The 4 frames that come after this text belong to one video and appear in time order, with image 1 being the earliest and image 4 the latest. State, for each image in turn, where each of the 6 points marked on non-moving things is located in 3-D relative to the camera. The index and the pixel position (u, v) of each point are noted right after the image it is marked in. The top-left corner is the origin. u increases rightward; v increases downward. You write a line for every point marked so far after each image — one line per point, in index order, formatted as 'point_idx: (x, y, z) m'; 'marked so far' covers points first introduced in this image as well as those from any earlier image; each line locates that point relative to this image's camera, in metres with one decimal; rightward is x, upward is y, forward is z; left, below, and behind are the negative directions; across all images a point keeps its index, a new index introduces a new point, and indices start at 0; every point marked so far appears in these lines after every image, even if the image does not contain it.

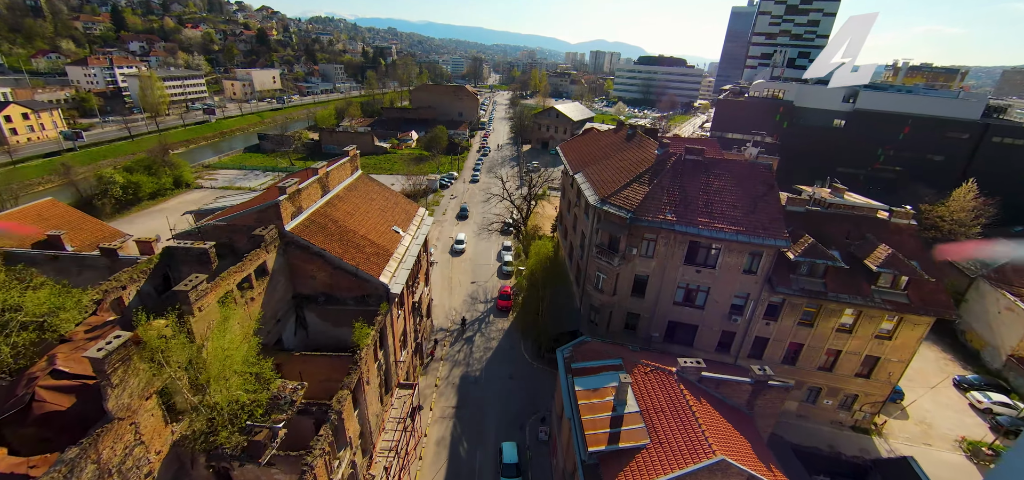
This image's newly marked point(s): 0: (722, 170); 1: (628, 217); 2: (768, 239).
0: (+9.2, +3.1, +17.6) m
1: (+4.8, +1.0, +16.4) m
2: (+10.2, 0.0, +15.9) m
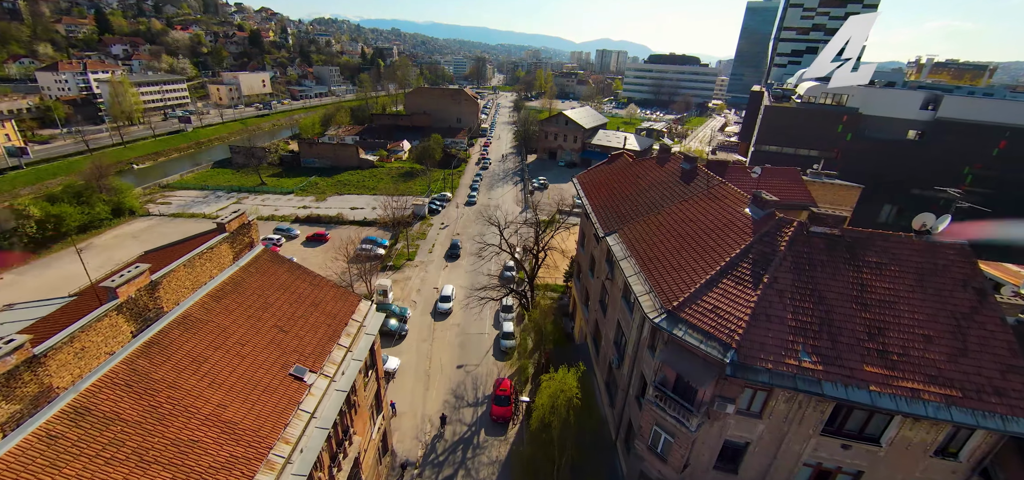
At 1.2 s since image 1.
0: (+9.1, -0.5, +9.8) m
1: (+4.6, -2.6, +8.7) m
2: (+10.0, -3.5, +8.1) m
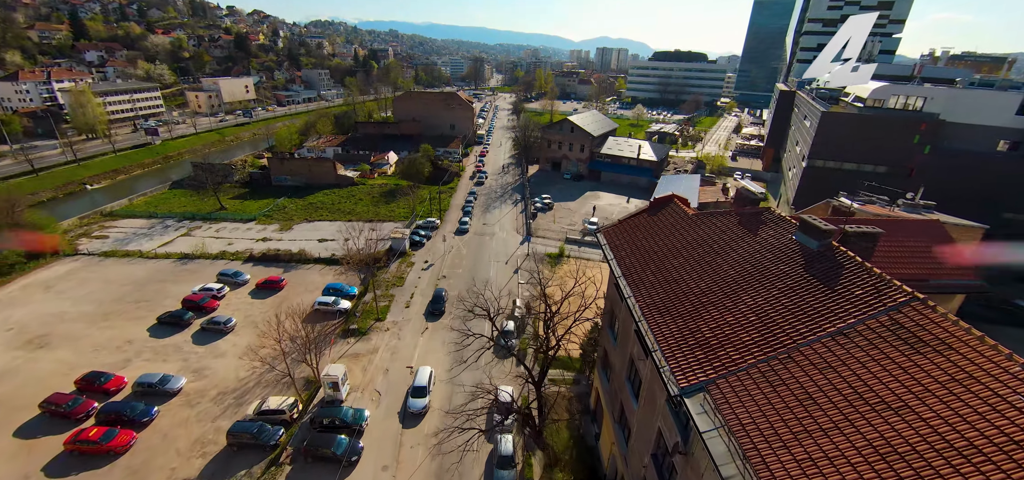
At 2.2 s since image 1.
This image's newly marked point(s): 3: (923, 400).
0: (+8.9, -3.5, +3.0) m
1: (+4.5, -5.7, +1.9) m
2: (+9.9, -6.5, +1.3) m
3: (+6.0, -2.3, +6.0) m
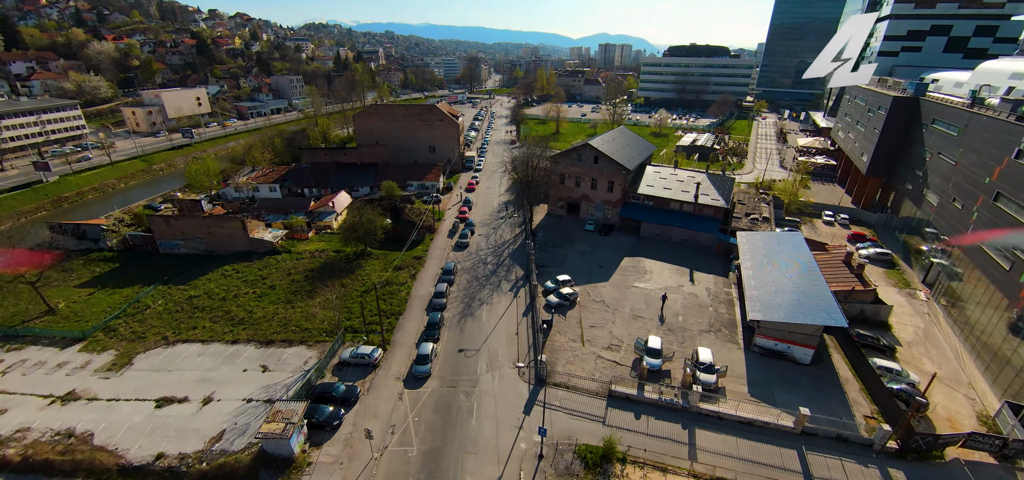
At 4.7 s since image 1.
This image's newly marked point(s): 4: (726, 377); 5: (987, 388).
0: (+8.6, -10.8, -12.8) m
1: (+4.2, -13.1, -13.9) m
2: (+9.6, -13.8, -14.5) m
3: (+5.7, -9.7, -9.8) m
4: (+10.4, -6.7, +19.4) m
5: (+23.4, -7.3, +19.7) m
